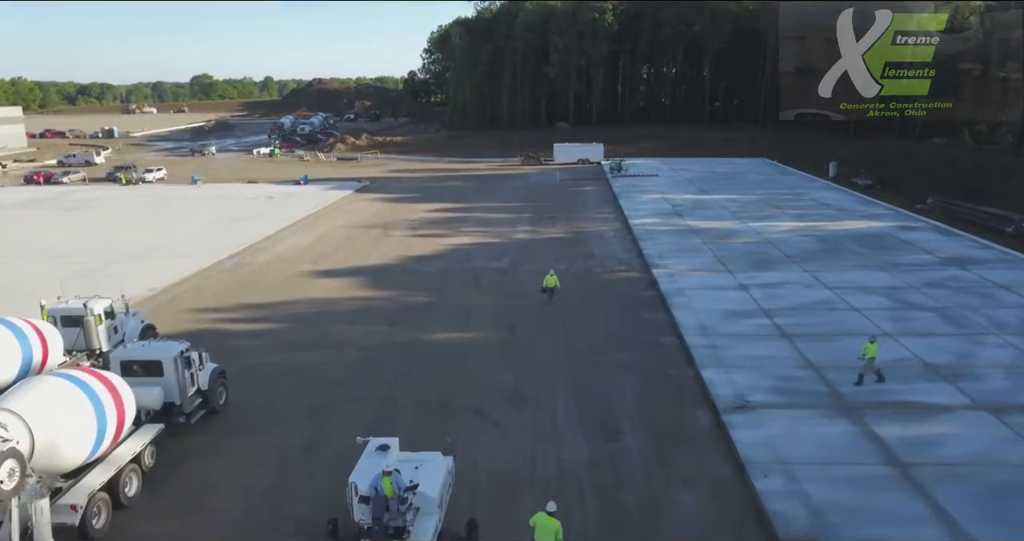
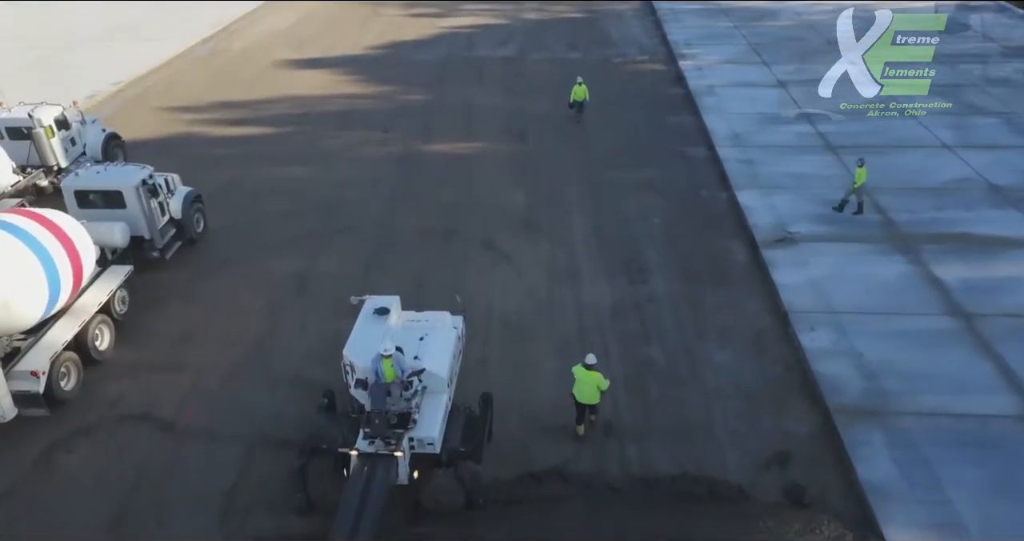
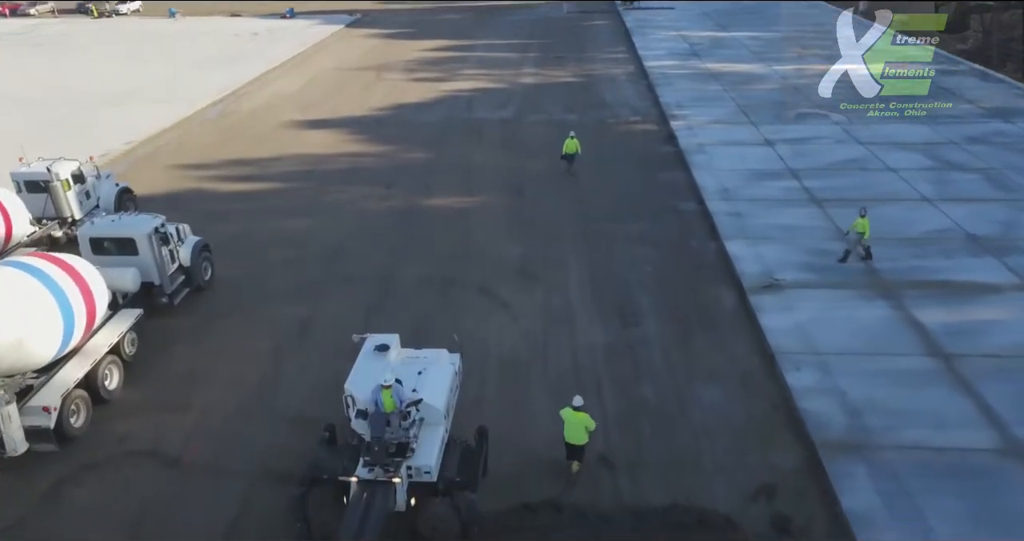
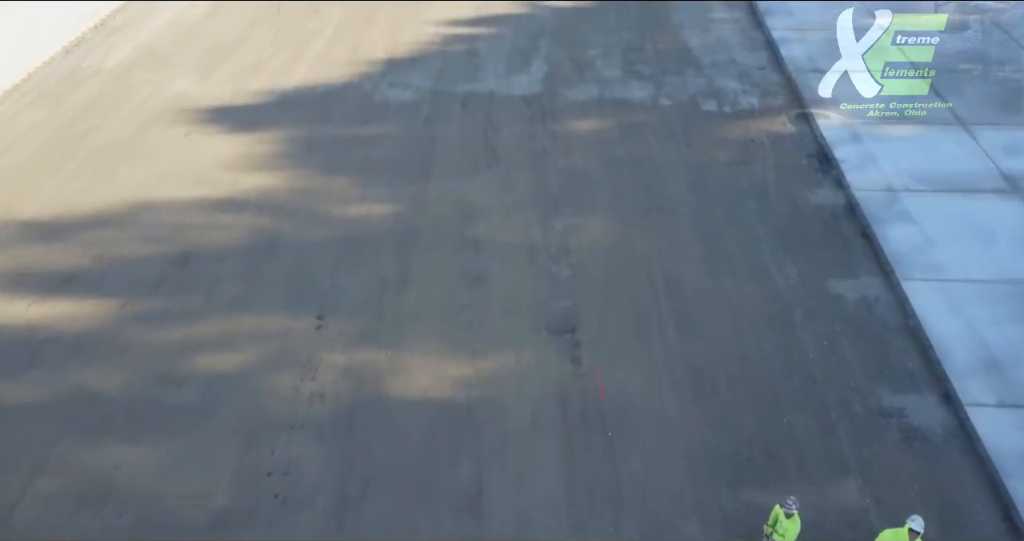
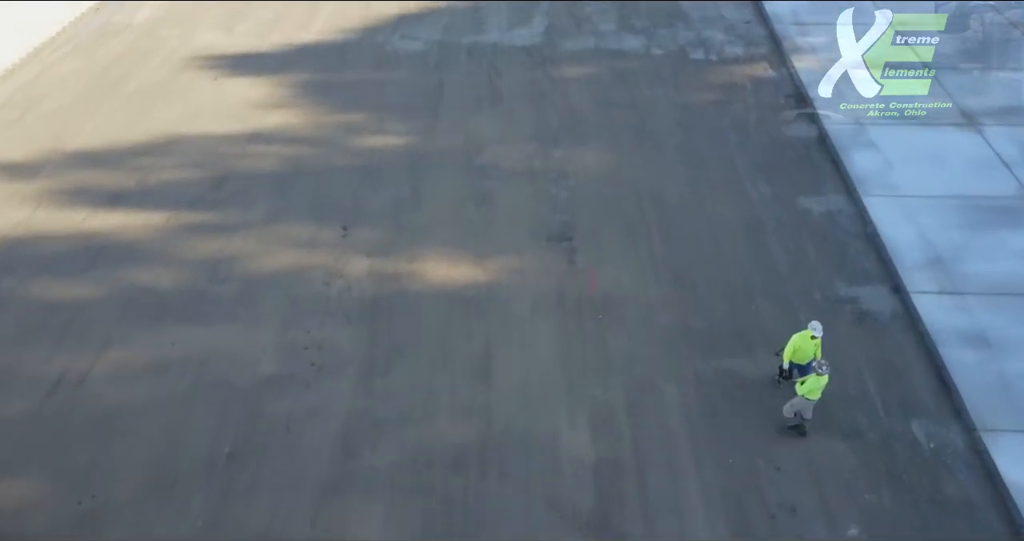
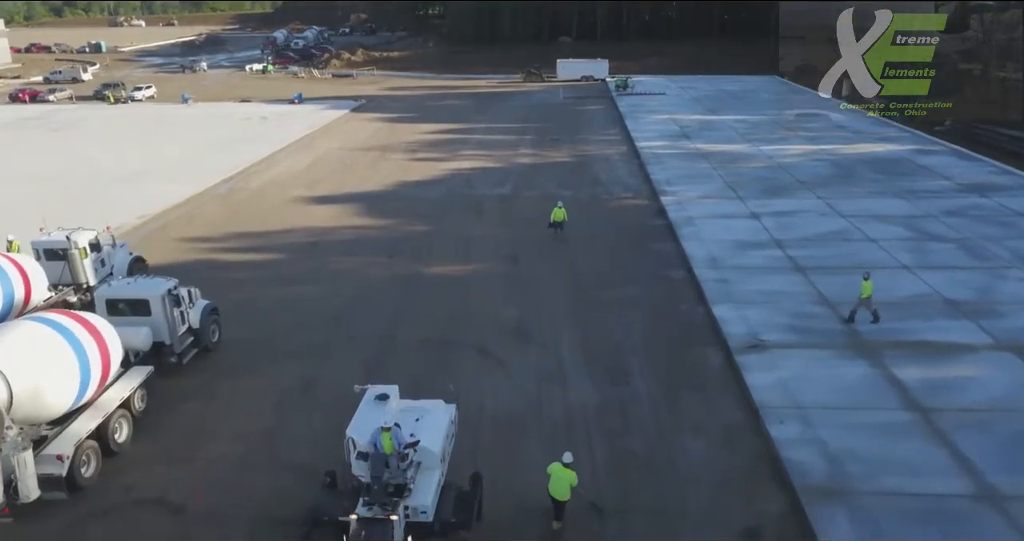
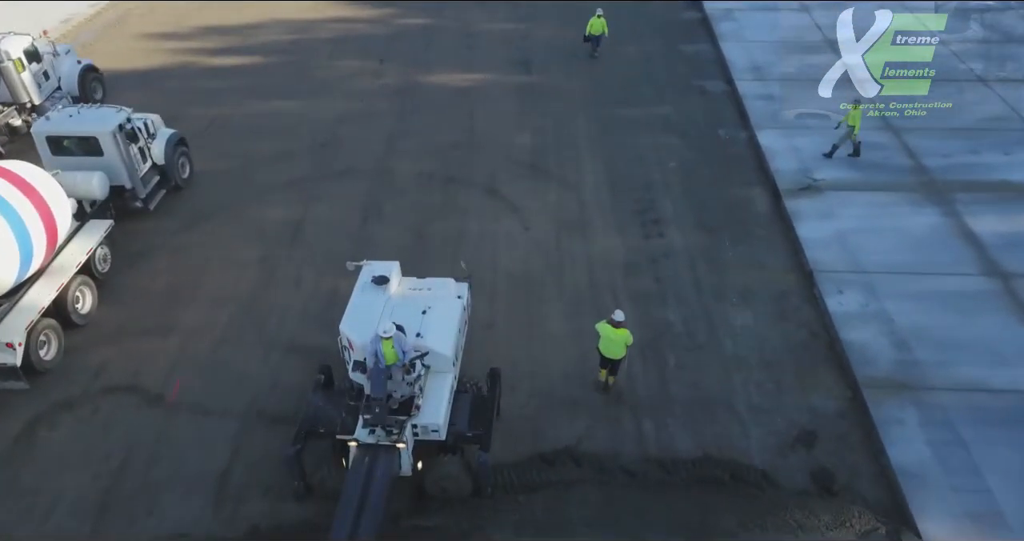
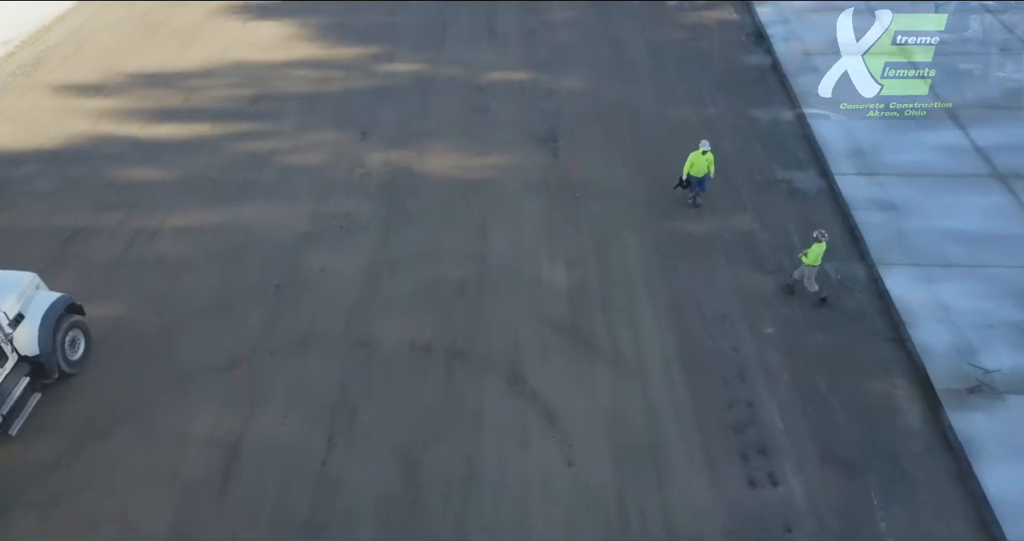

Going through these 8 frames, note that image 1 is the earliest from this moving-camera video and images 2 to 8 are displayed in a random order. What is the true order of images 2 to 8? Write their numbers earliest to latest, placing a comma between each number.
6, 3, 2, 7, 8, 5, 4
